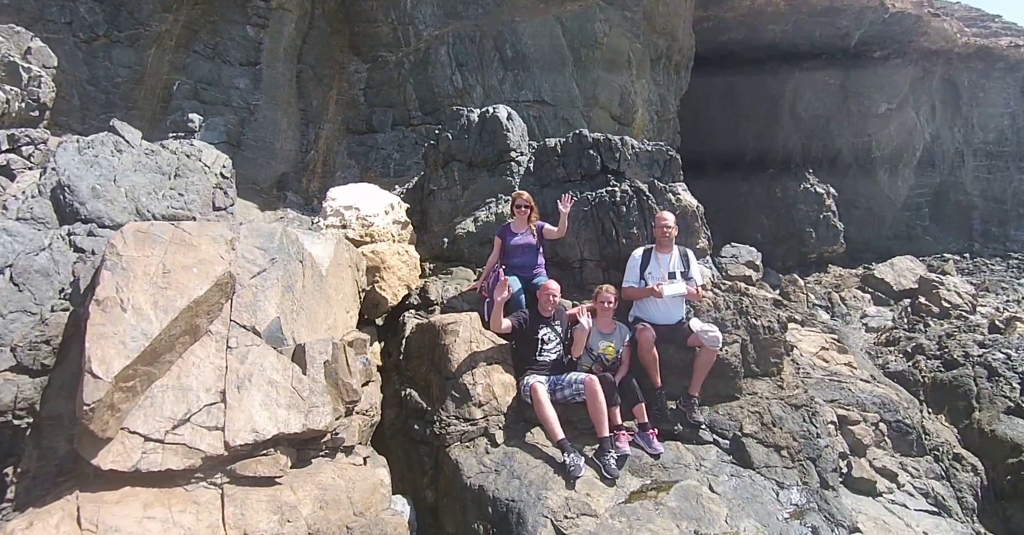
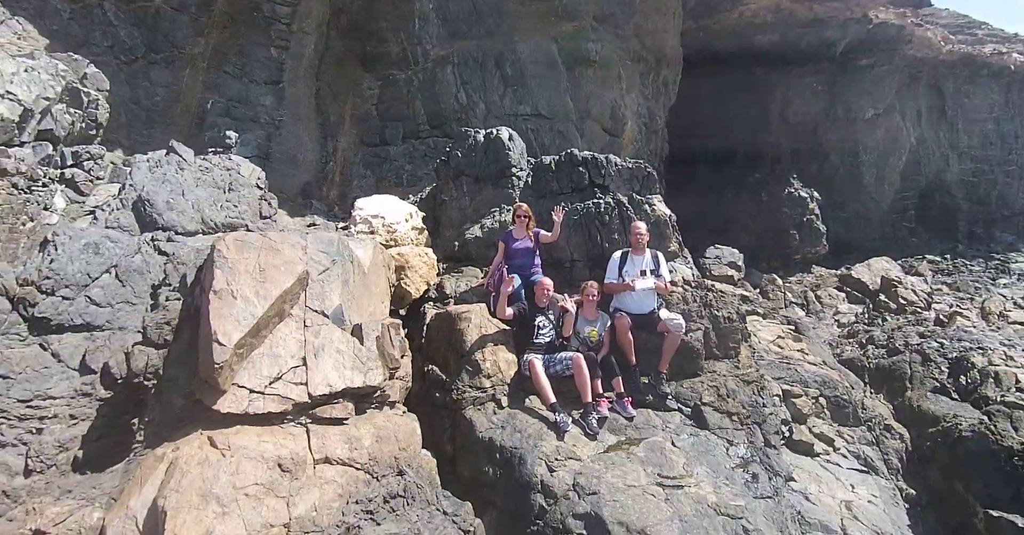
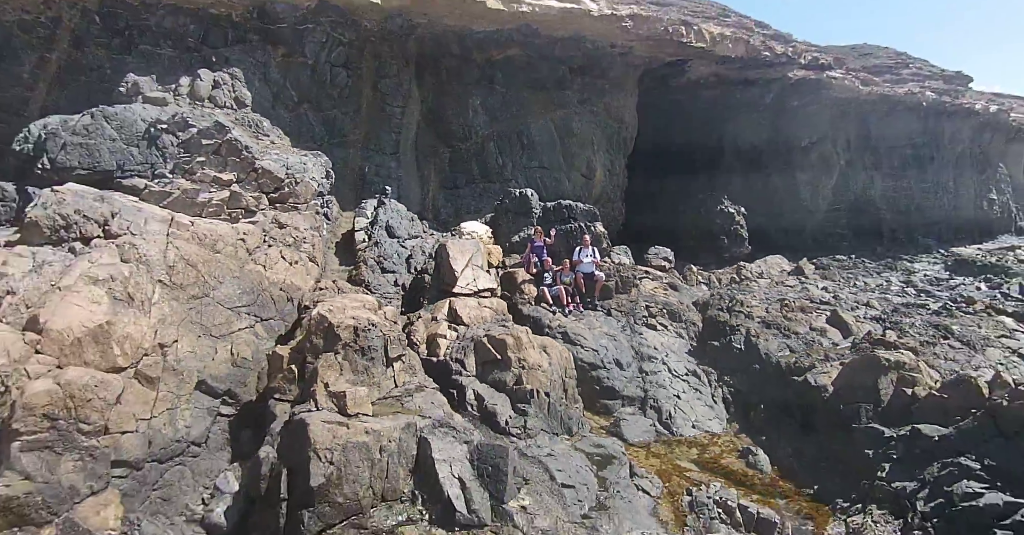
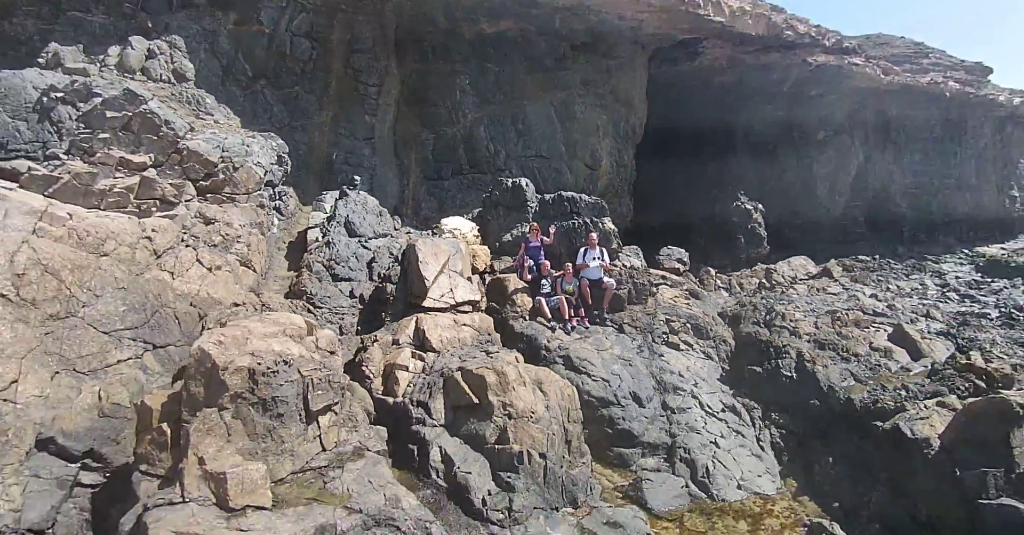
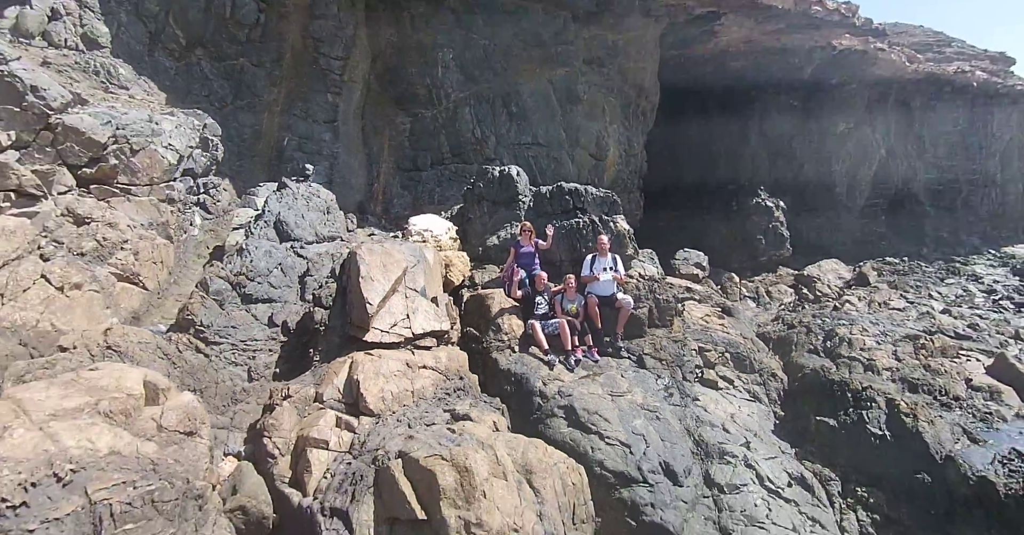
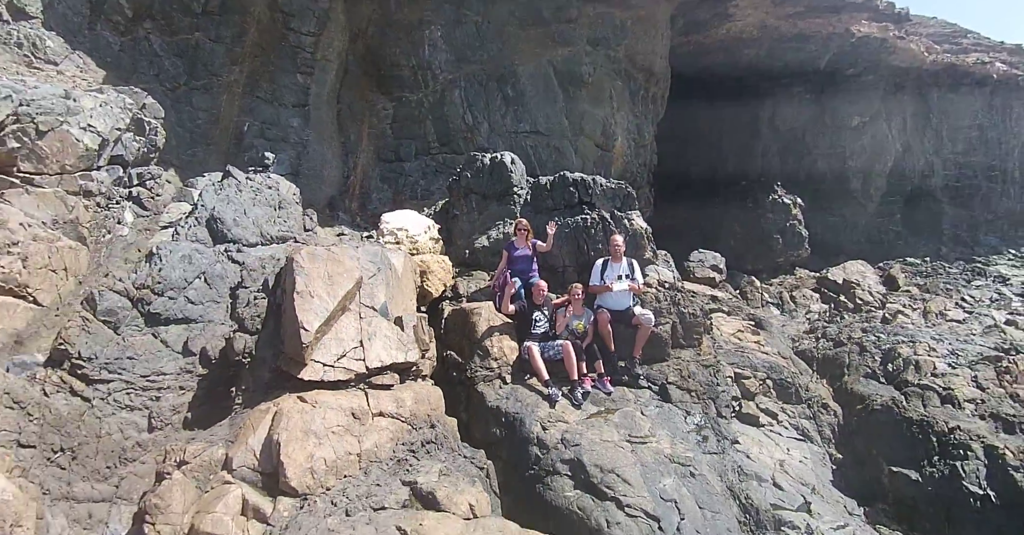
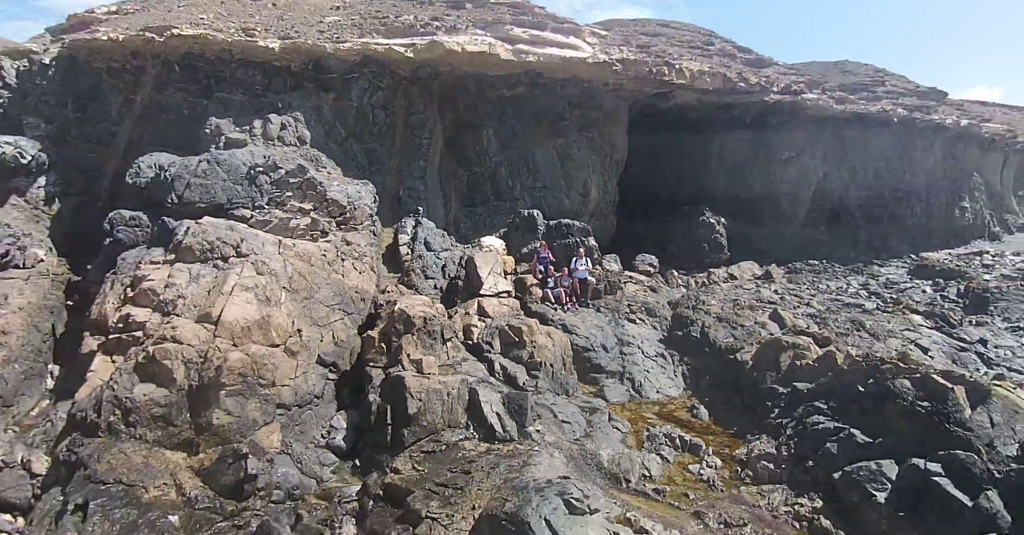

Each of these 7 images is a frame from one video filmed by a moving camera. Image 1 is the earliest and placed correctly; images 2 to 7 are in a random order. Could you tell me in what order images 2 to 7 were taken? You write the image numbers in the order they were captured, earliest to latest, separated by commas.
2, 6, 5, 4, 3, 7
